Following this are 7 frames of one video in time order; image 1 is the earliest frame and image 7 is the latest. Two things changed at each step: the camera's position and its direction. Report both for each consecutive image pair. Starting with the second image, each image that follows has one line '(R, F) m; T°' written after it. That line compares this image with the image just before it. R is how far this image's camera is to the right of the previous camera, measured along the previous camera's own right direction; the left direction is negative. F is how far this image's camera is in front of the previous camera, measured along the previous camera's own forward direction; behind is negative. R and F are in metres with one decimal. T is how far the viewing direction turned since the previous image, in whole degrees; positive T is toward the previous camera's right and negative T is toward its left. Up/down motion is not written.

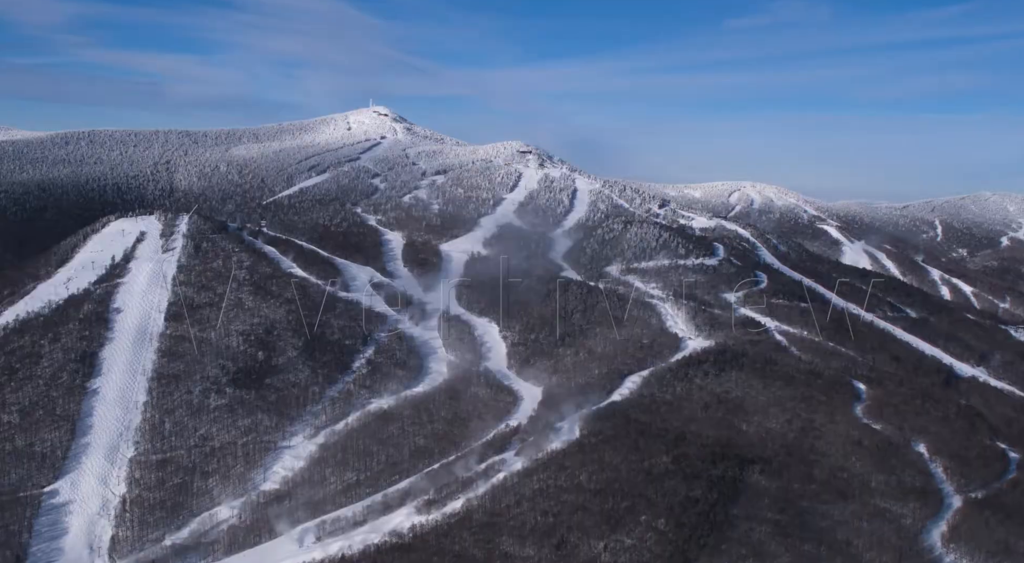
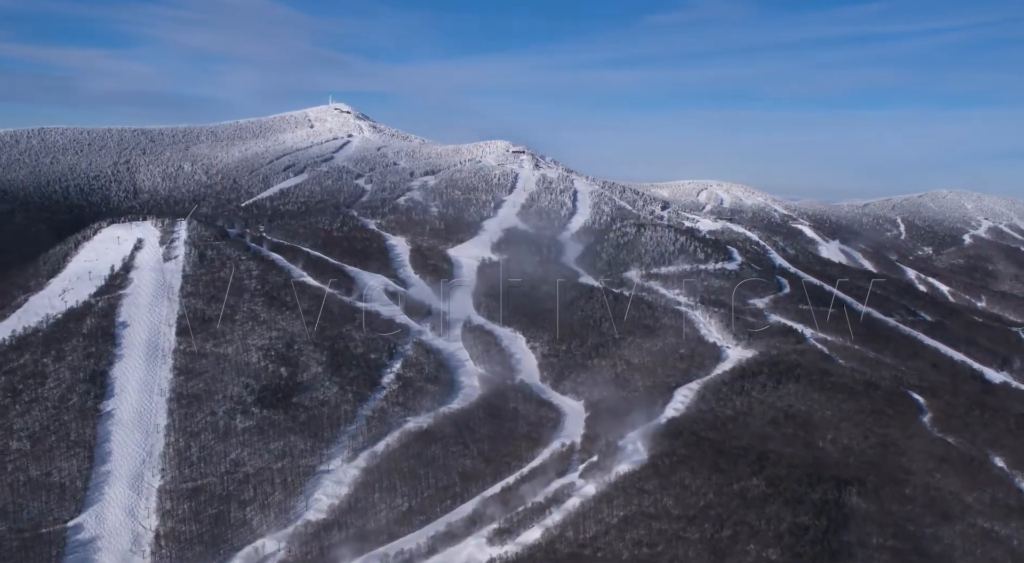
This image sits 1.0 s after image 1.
(-4.4, +1.8) m; +3°
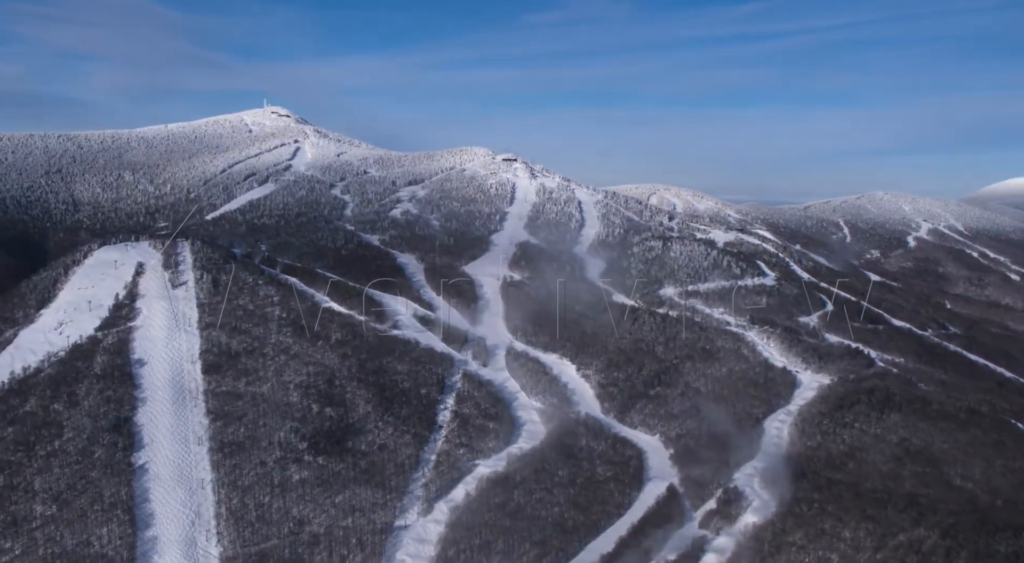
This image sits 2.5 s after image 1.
(-6.8, +3.3) m; +5°
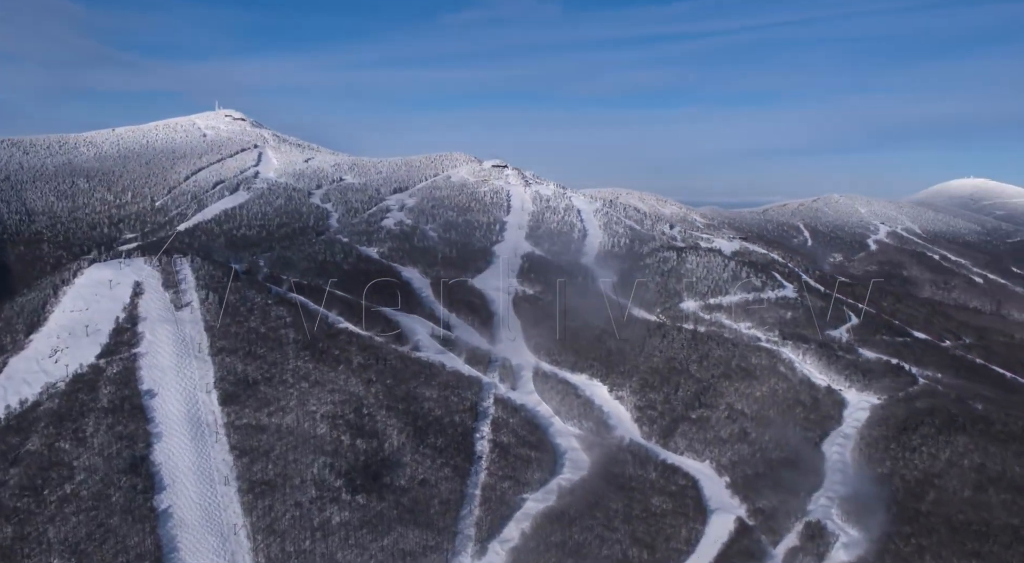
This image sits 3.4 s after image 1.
(-4.2, +2.3) m; +3°
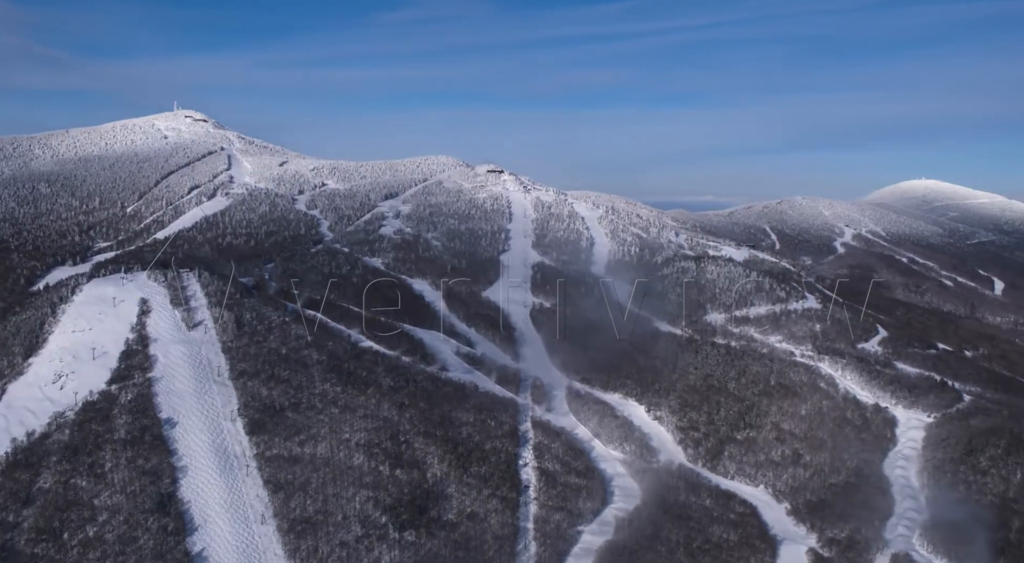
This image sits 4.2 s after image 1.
(-3.9, +2.0) m; +3°
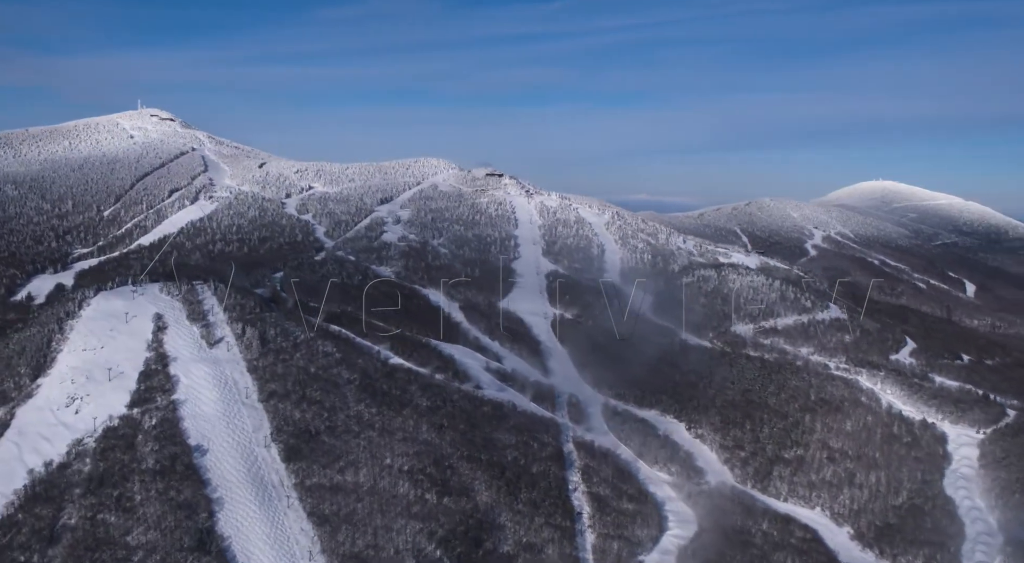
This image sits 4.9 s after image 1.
(-3.7, +1.7) m; +2°
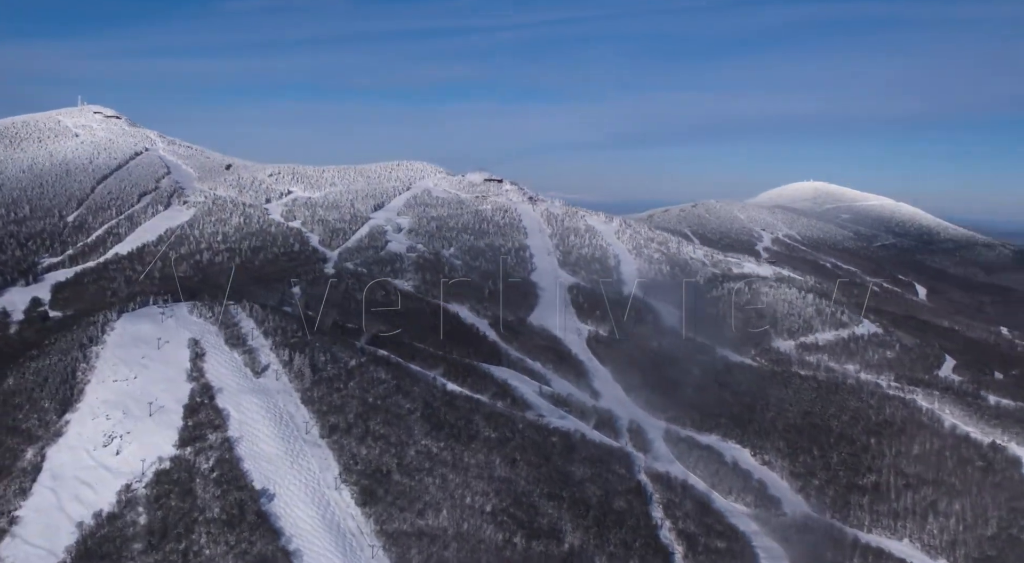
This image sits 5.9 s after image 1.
(-5.8, +2.2) m; +4°
